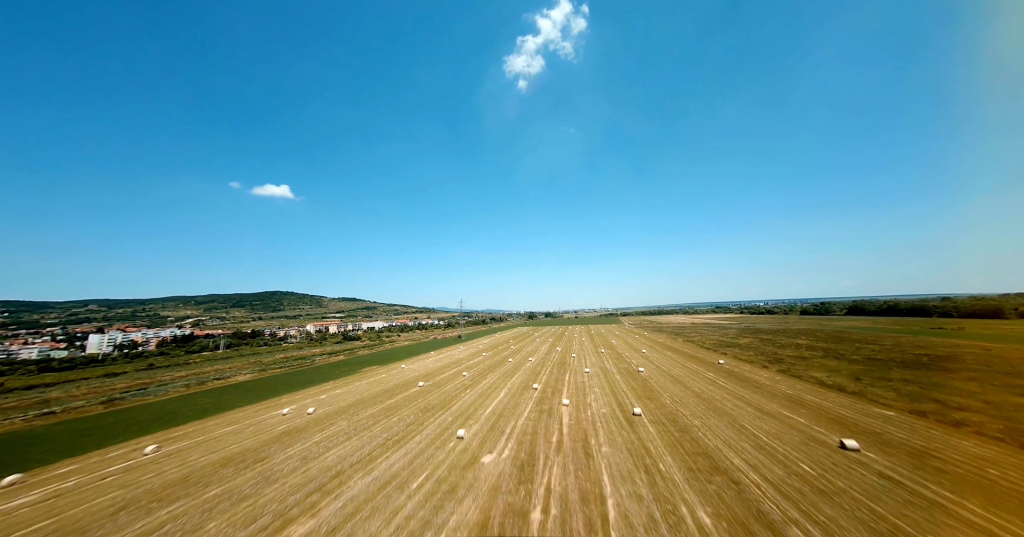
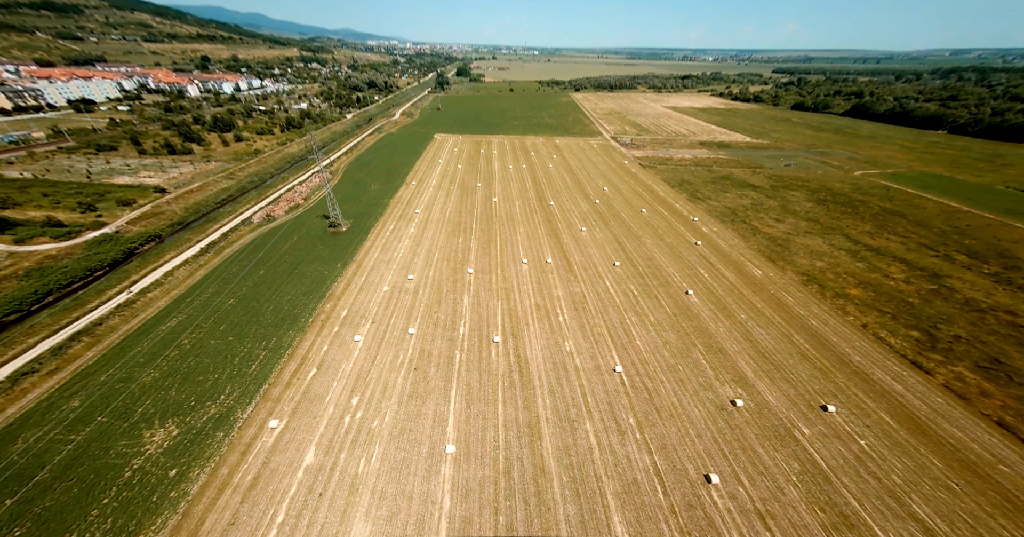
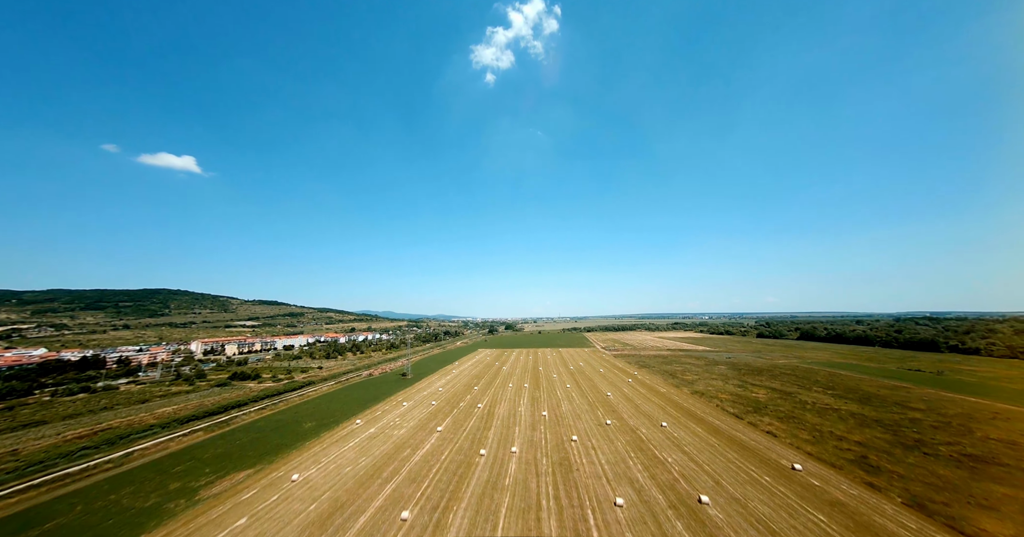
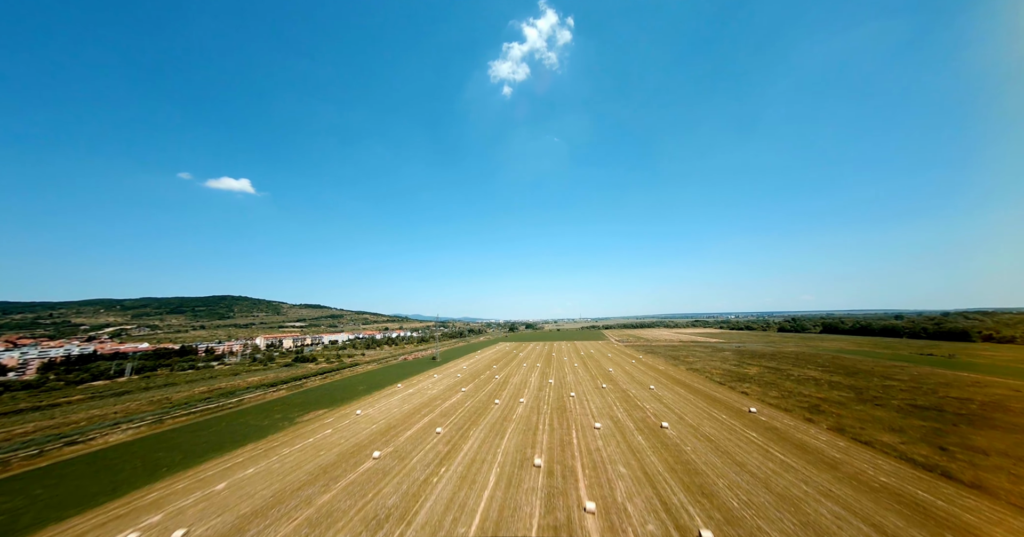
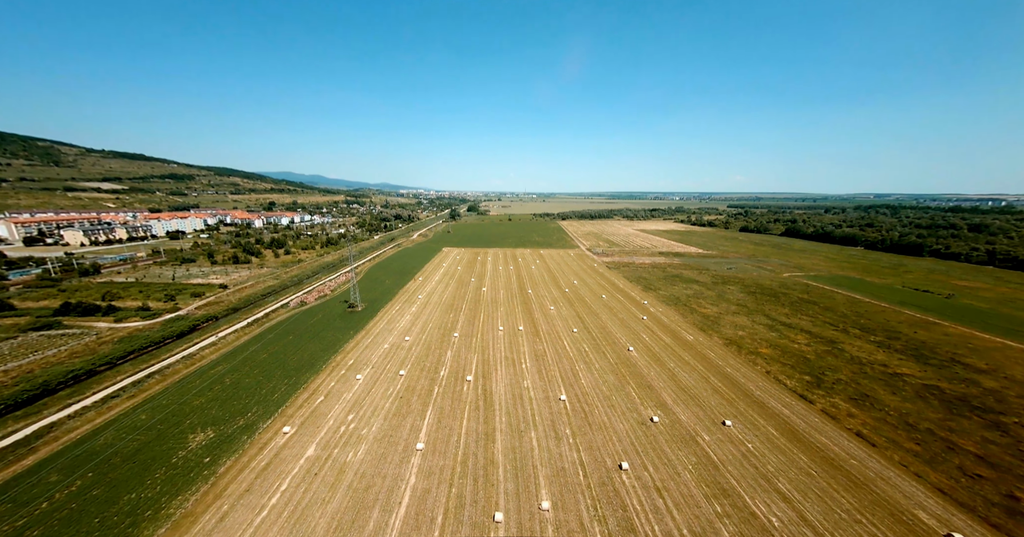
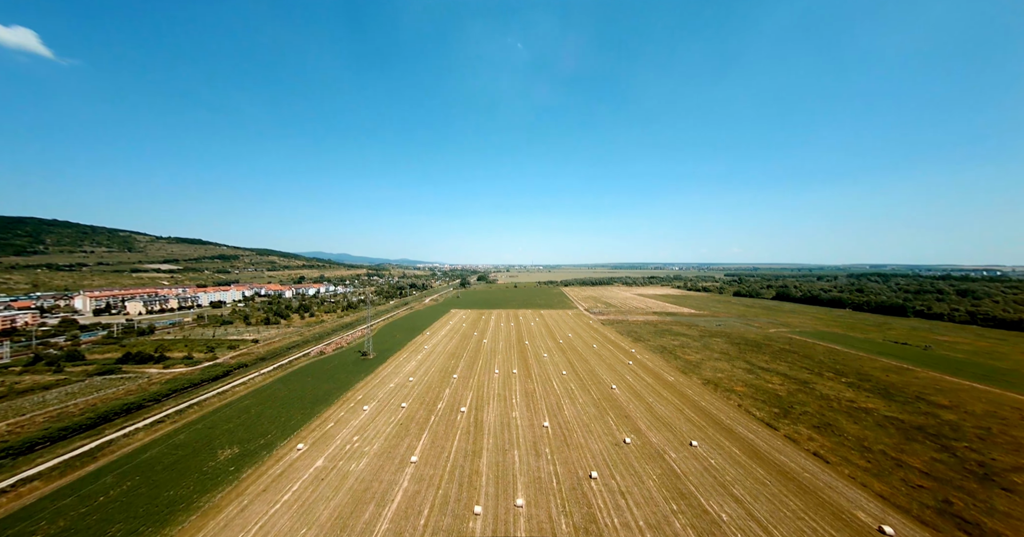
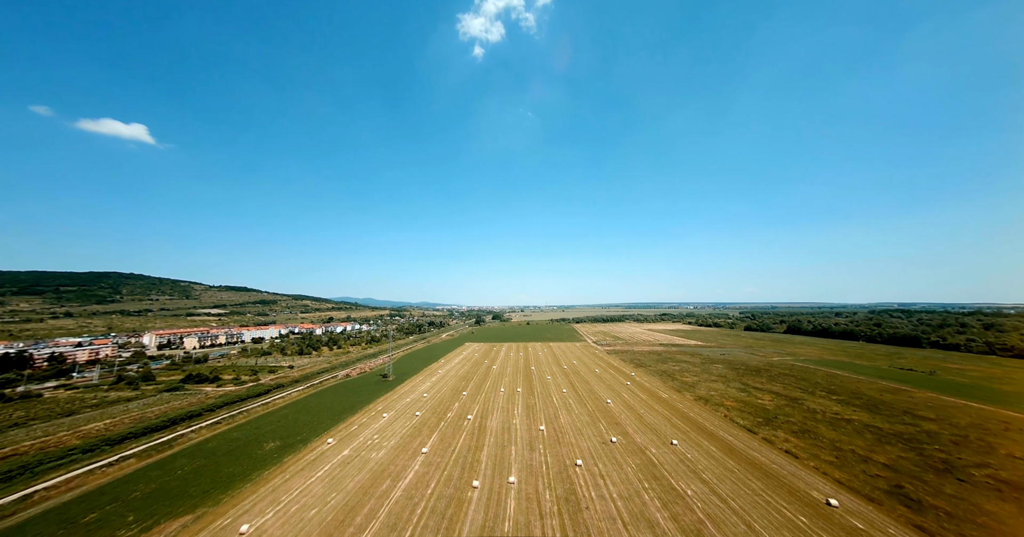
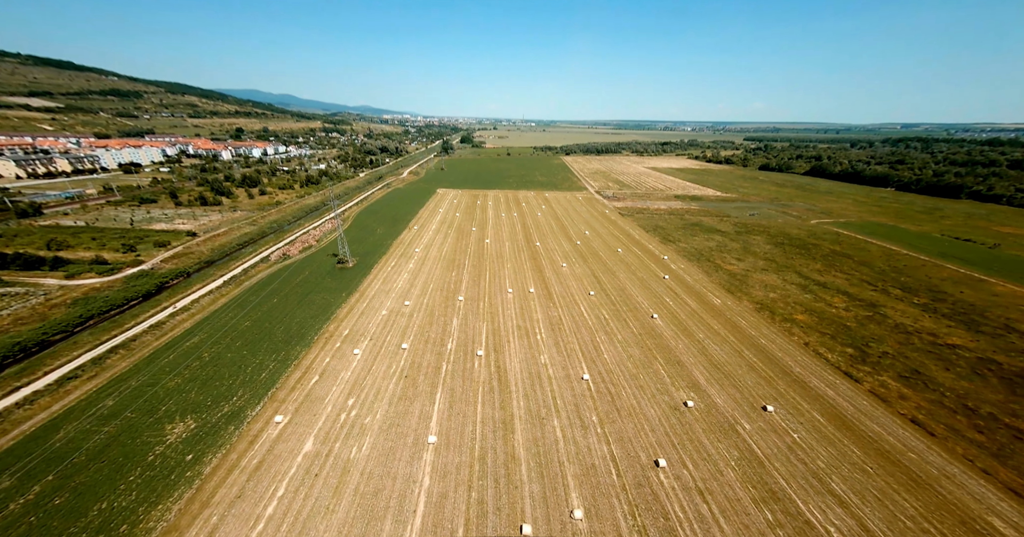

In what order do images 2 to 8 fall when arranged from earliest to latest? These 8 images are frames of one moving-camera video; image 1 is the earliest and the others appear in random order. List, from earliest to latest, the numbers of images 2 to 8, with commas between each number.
4, 3, 7, 6, 5, 8, 2
